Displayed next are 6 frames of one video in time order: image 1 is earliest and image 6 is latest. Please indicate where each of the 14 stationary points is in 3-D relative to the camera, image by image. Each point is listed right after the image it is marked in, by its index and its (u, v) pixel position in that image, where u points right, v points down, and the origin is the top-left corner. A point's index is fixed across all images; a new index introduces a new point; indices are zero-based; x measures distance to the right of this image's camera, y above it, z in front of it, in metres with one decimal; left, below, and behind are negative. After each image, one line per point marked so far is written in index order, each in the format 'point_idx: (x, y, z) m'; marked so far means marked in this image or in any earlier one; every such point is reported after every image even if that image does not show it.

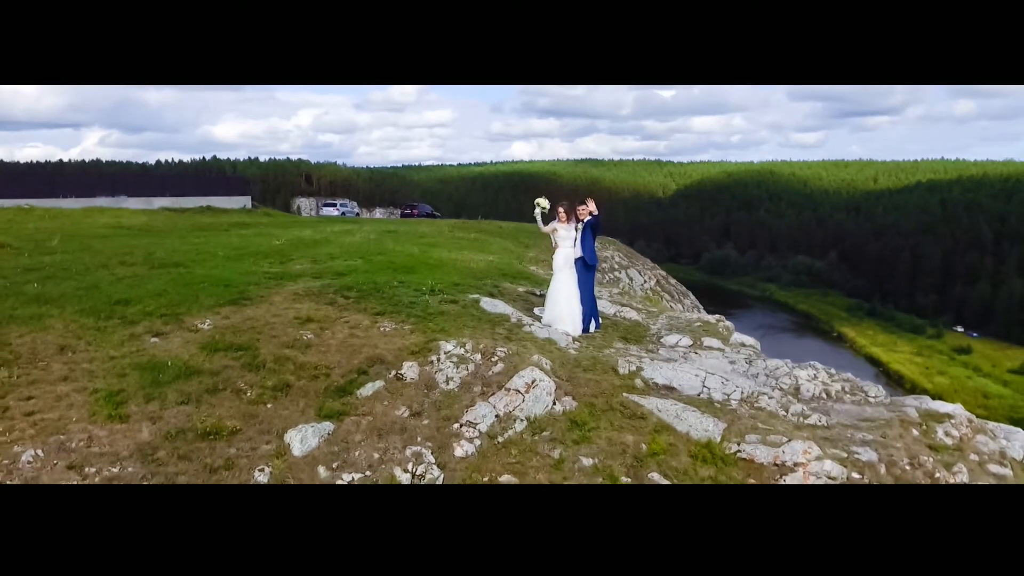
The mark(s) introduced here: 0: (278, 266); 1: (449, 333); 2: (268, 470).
0: (-1.9, +0.1, +6.0) m
1: (-0.4, -0.3, +5.3) m
2: (-1.3, -0.9, +4.1) m
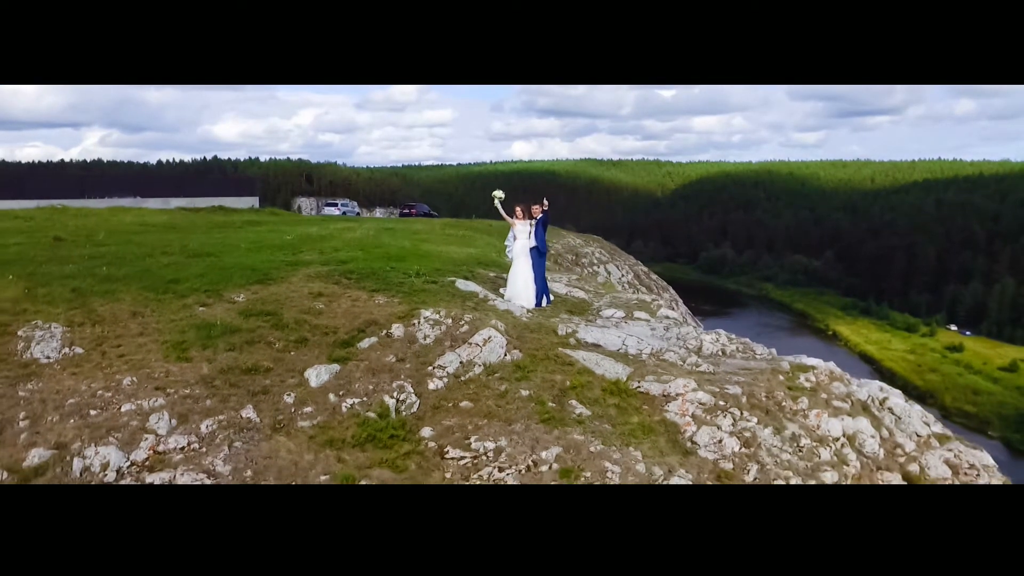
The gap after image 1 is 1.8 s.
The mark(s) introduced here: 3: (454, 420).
0: (-2.2, +0.3, +7.7) m
1: (-0.7, -0.1, +6.9) m
2: (-1.6, -0.8, +5.7) m
3: (-0.4, -0.9, +5.6) m
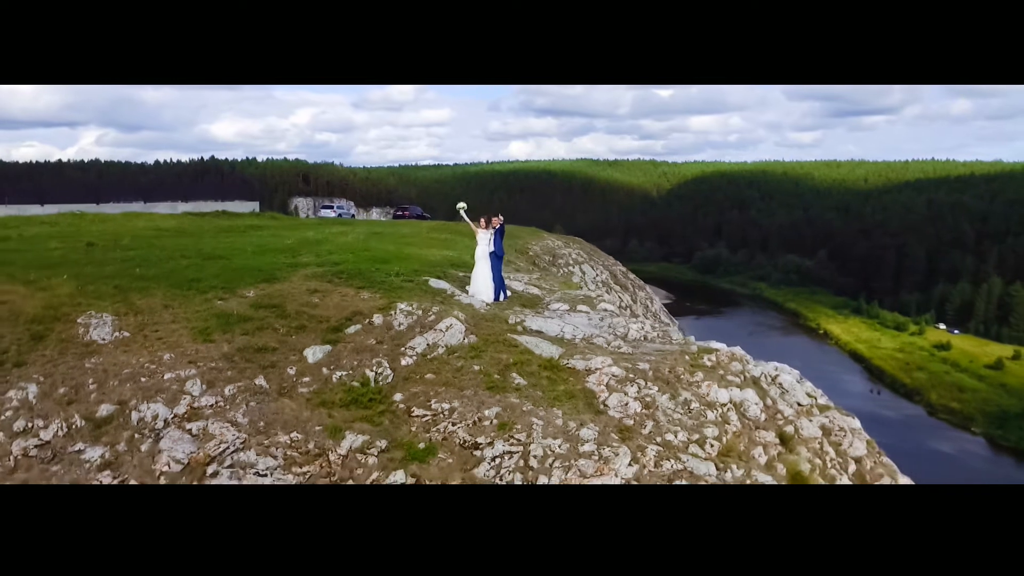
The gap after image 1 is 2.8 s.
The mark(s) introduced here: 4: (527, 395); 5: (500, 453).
0: (-2.6, +0.3, +9.3) m
1: (-1.2, -0.1, +8.5) m
2: (-2.0, -0.7, +7.3) m
3: (-0.8, -0.9, +7.2) m
4: (+0.1, -1.0, +7.2) m
5: (-0.1, -1.4, +6.5) m
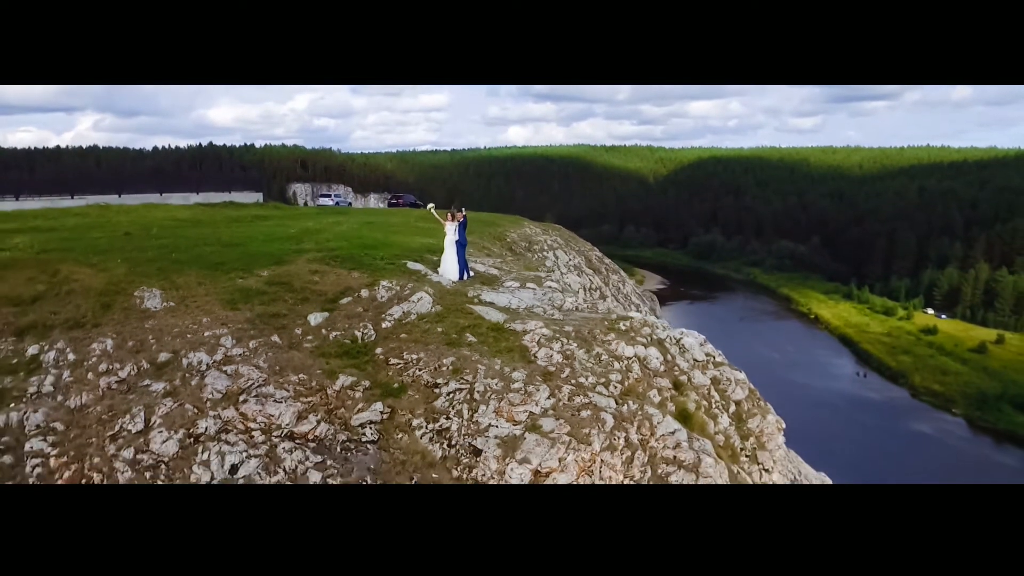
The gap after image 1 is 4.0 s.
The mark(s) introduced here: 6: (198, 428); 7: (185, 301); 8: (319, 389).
0: (-3.2, +0.6, +11.6) m
1: (-1.8, +0.1, +10.9) m
2: (-2.6, -0.5, +9.7) m
3: (-1.4, -0.7, +9.6) m
4: (-0.4, -0.7, +9.5) m
5: (-0.7, -1.1, +8.9) m
6: (-3.3, -1.4, +8.4) m
7: (-4.1, -0.2, +9.8) m
8: (-2.2, -1.1, +8.8) m
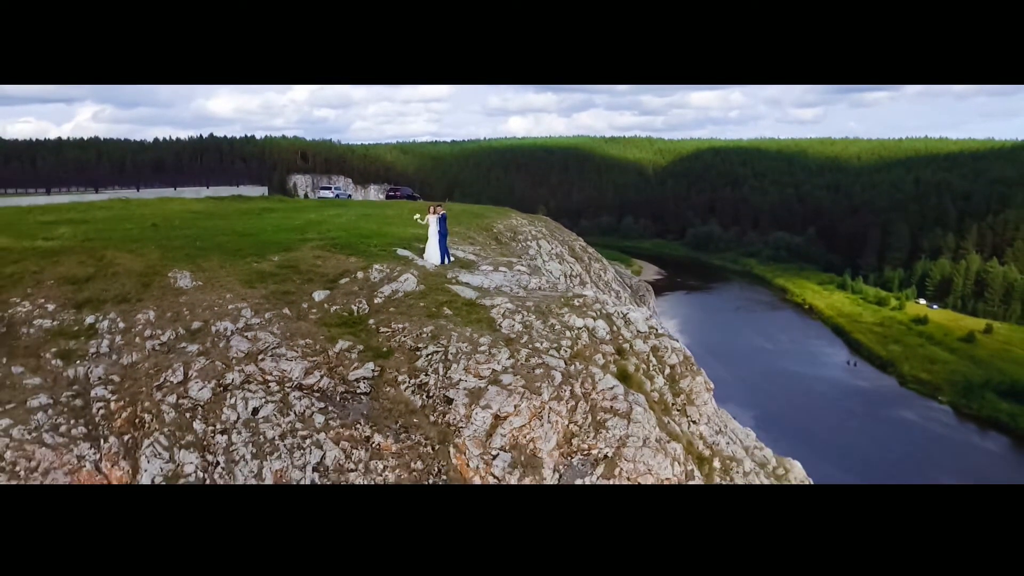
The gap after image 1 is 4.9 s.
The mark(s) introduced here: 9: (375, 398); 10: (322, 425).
0: (-3.7, +0.9, +13.6) m
1: (-2.2, +0.4, +12.9) m
2: (-3.1, -0.2, +11.7) m
3: (-1.9, -0.4, +11.6) m
4: (-0.9, -0.4, +11.6) m
5: (-1.1, -0.9, +11.0) m
6: (-3.8, -1.2, +10.4) m
7: (-4.6, +0.1, +11.9) m
8: (-2.6, -0.9, +10.9) m
9: (-1.8, -1.4, +10.4) m
10: (-2.5, -1.8, +10.1) m
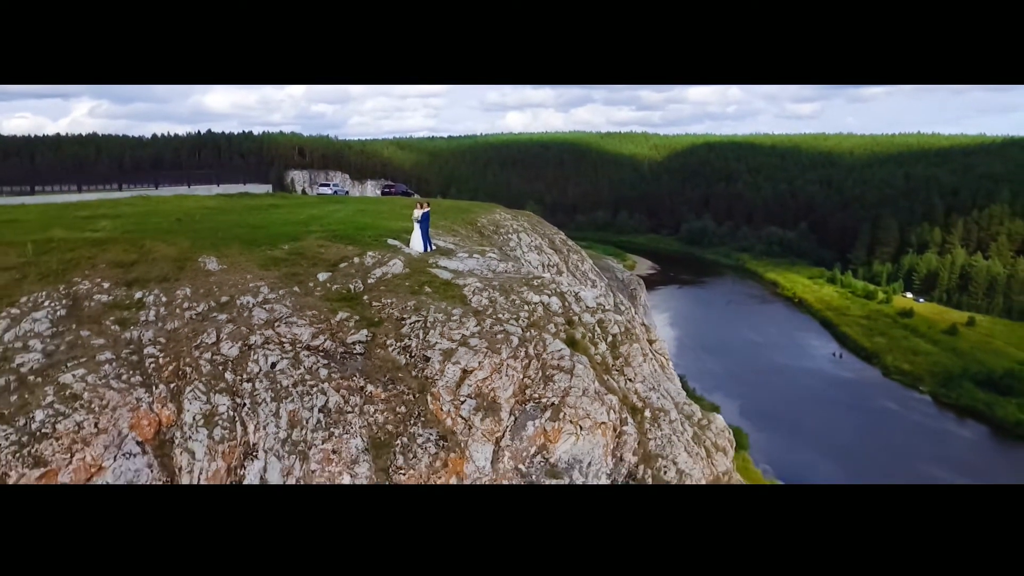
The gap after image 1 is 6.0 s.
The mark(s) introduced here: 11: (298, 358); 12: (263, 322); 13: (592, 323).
0: (-4.3, +1.2, +16.2) m
1: (-2.8, +0.8, +15.5) m
2: (-3.7, +0.1, +14.3) m
3: (-2.5, -0.1, +14.2) m
4: (-1.5, -0.1, +14.2) m
5: (-1.7, -0.5, +13.6) m
6: (-4.4, -0.9, +13.0) m
7: (-5.2, +0.4, +14.5) m
8: (-3.2, -0.6, +13.5) m
9: (-2.4, -1.1, +13.1) m
10: (-3.0, -1.4, +12.7) m
11: (-3.5, -1.1, +12.9) m
12: (-4.2, -0.6, +13.3) m
13: (+1.5, -0.7, +15.0) m
